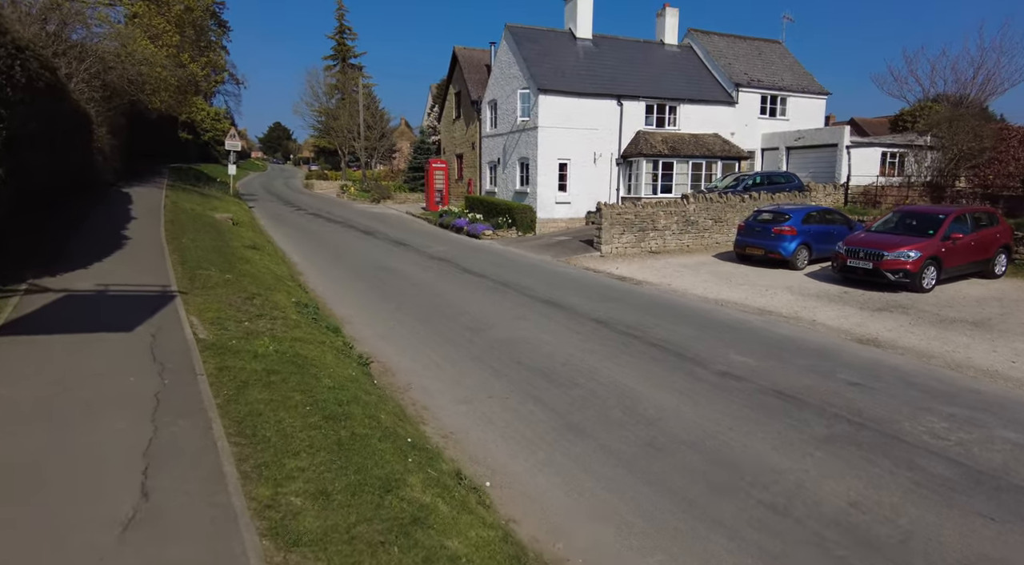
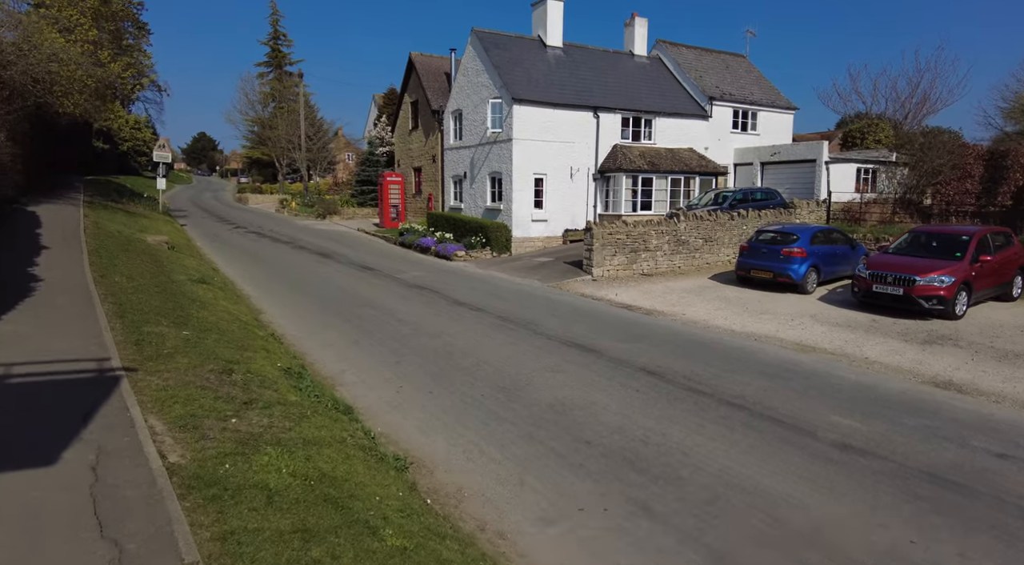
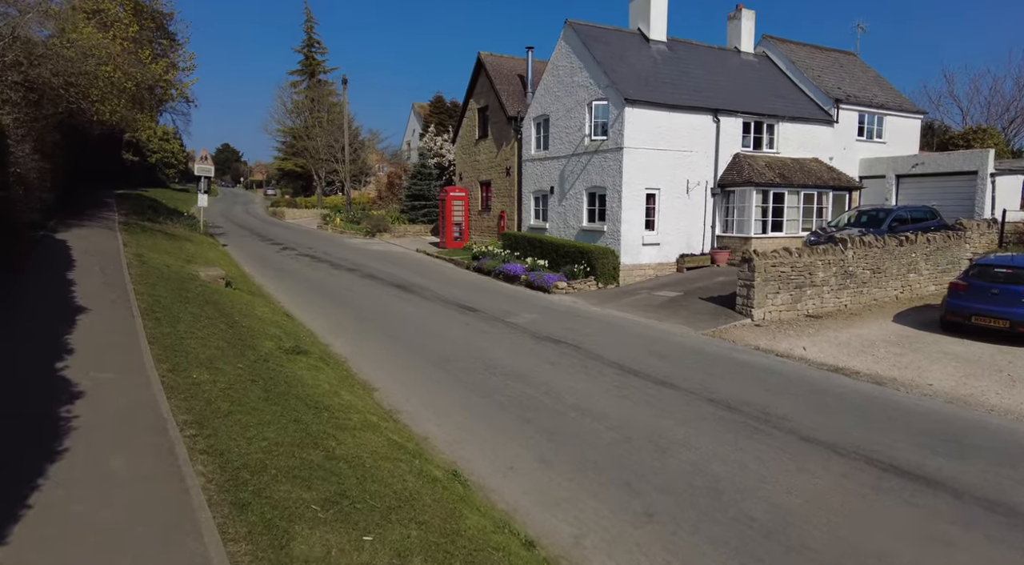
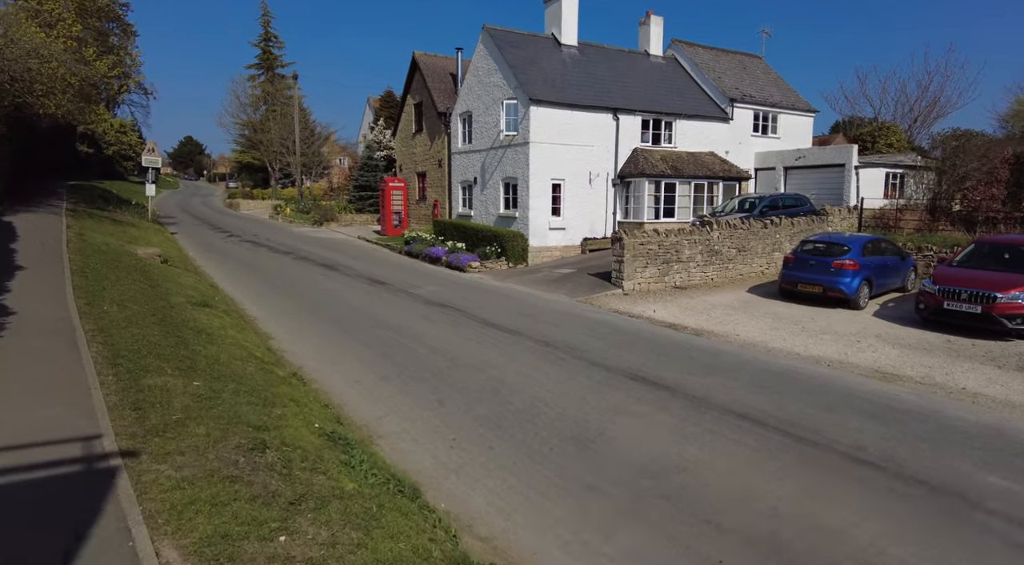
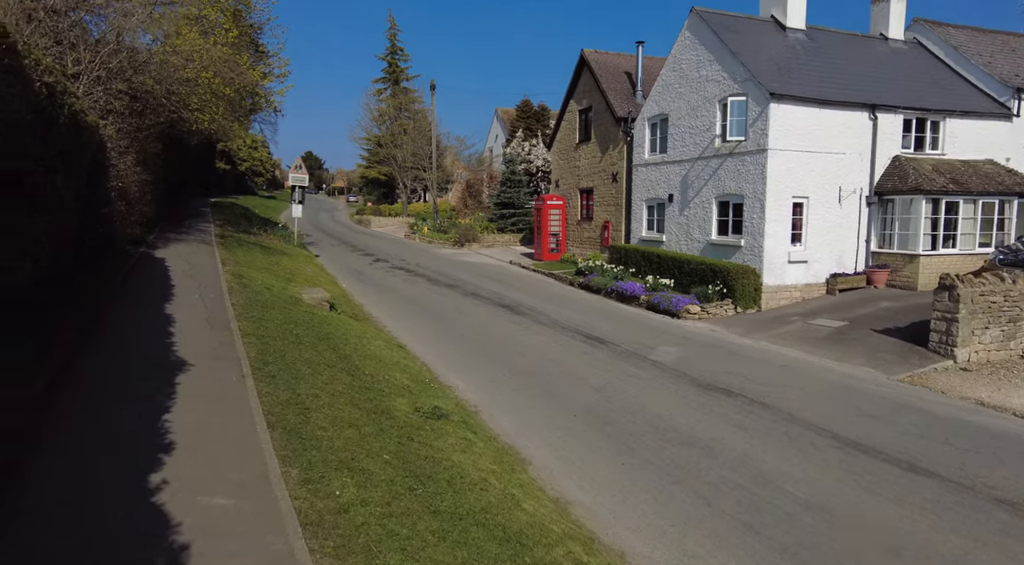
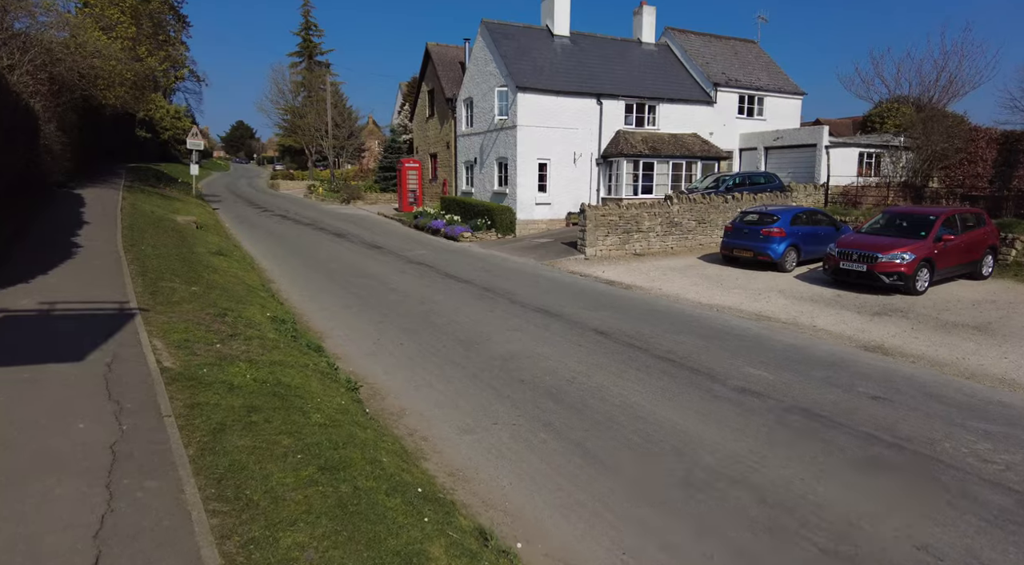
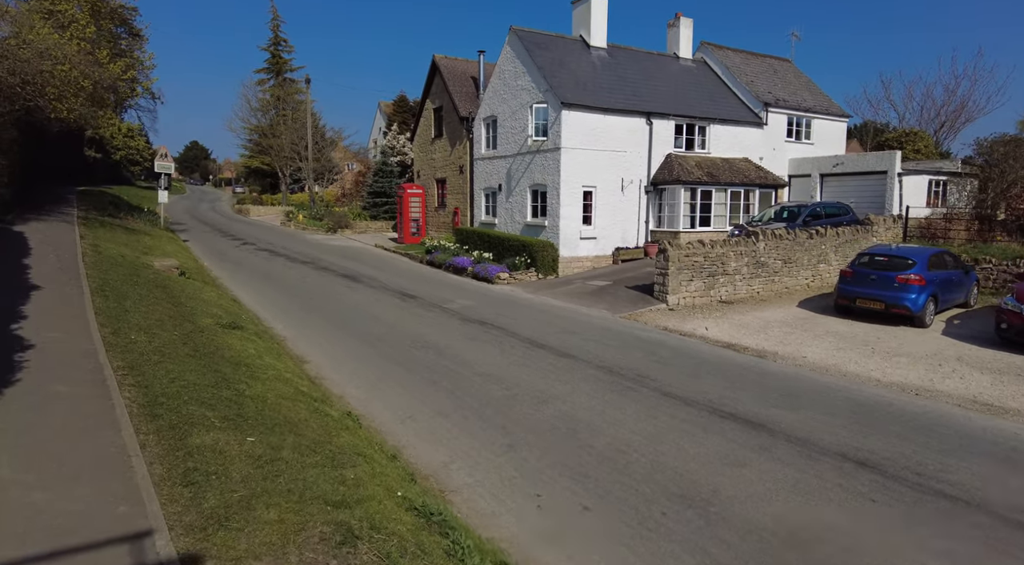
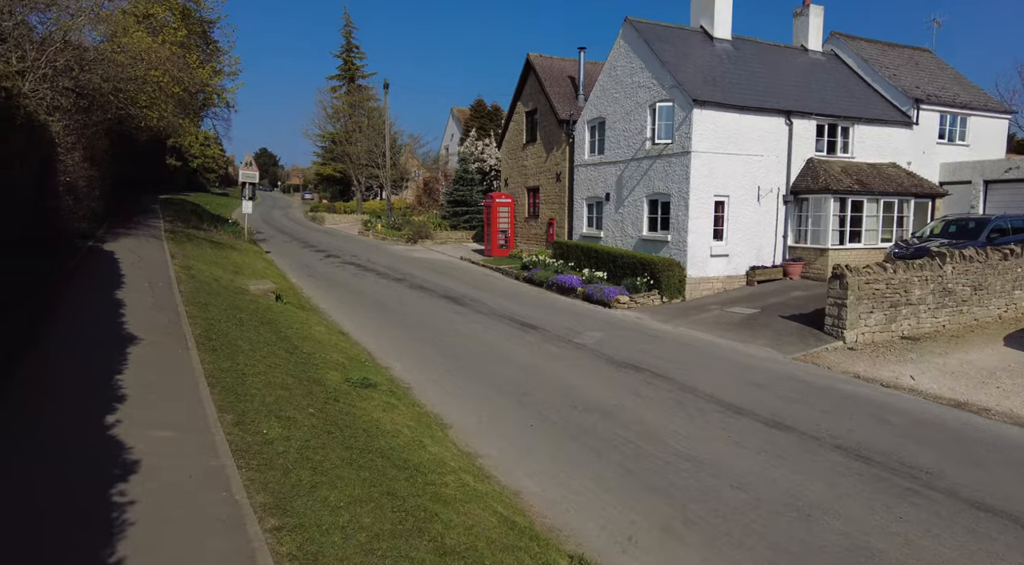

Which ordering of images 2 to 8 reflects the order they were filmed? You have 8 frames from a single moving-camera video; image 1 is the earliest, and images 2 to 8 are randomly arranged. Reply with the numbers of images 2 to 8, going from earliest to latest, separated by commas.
6, 2, 4, 7, 3, 8, 5
